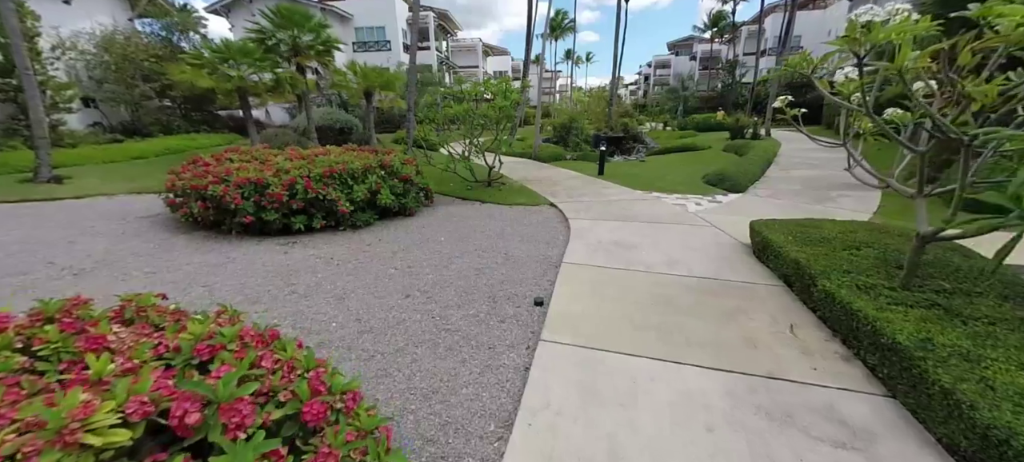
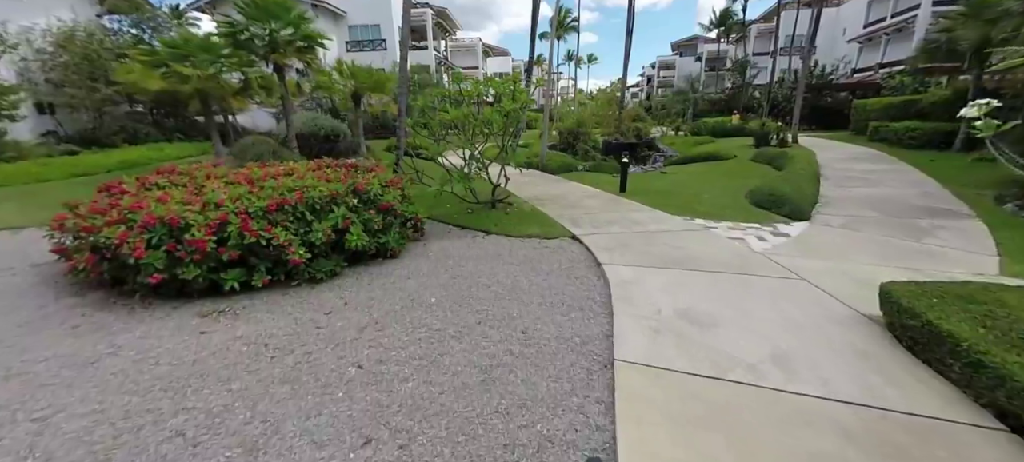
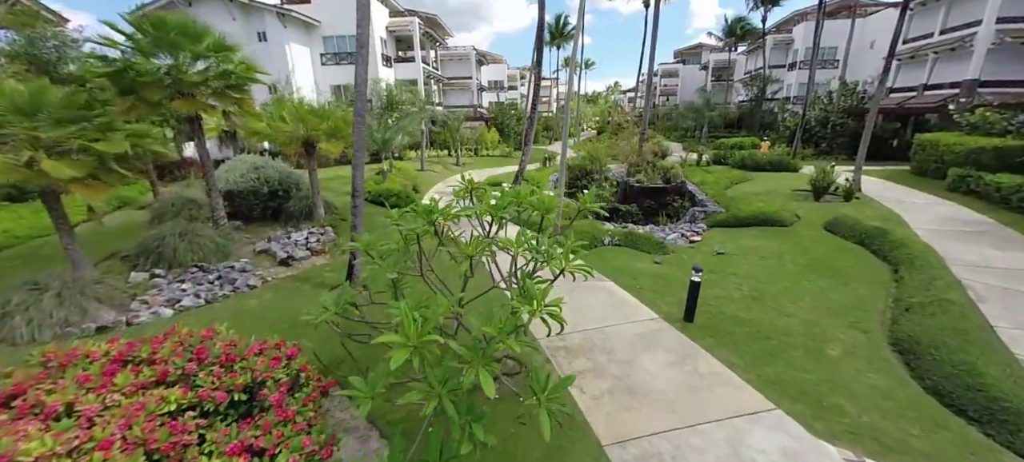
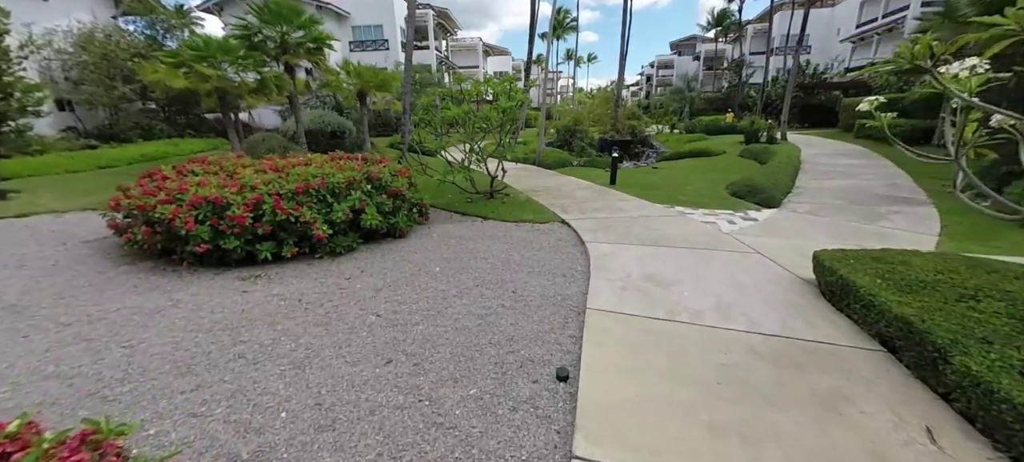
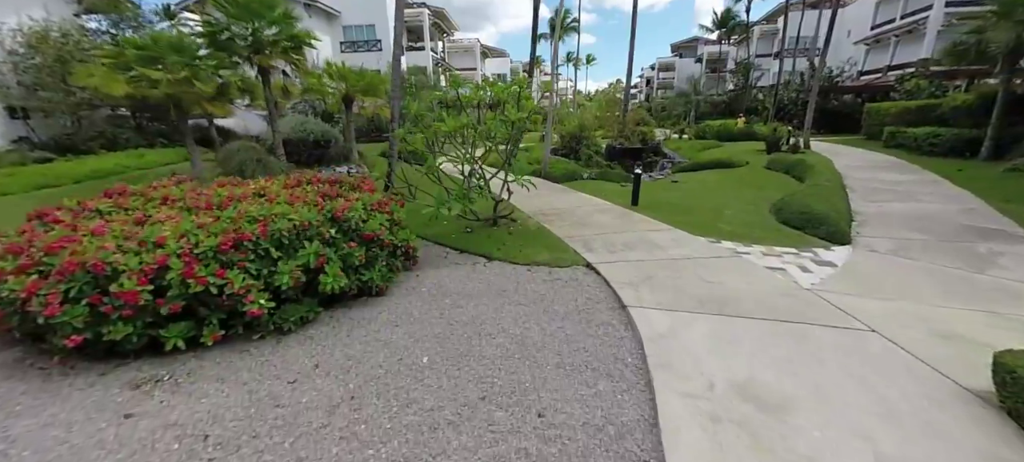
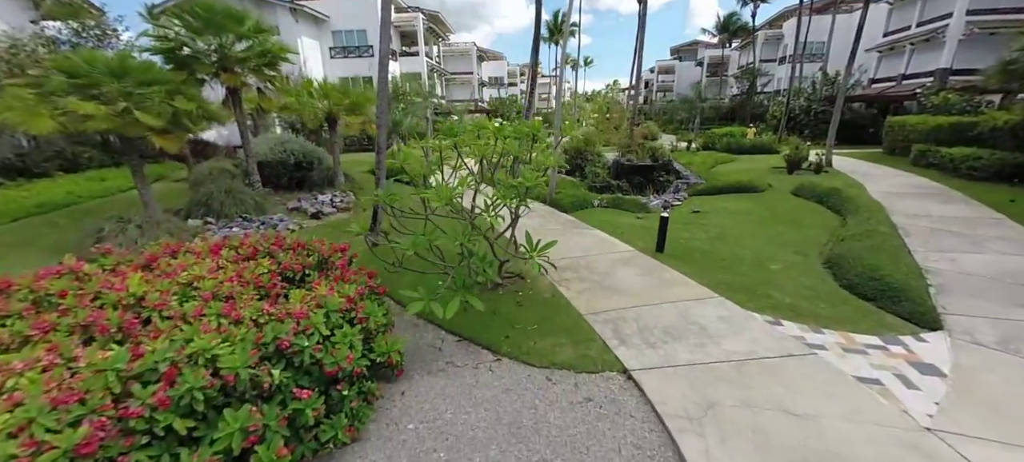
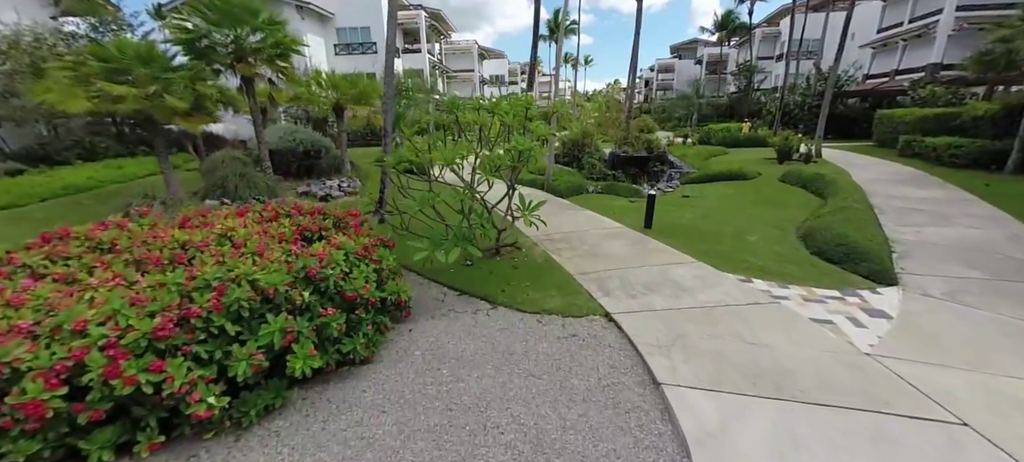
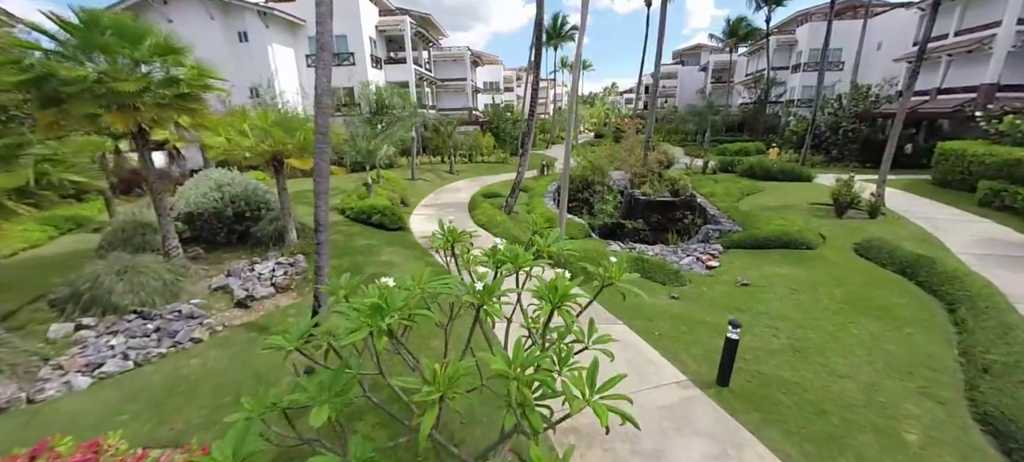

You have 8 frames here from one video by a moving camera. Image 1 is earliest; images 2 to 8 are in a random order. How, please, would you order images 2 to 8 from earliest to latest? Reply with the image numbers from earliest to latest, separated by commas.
4, 2, 5, 7, 6, 3, 8
